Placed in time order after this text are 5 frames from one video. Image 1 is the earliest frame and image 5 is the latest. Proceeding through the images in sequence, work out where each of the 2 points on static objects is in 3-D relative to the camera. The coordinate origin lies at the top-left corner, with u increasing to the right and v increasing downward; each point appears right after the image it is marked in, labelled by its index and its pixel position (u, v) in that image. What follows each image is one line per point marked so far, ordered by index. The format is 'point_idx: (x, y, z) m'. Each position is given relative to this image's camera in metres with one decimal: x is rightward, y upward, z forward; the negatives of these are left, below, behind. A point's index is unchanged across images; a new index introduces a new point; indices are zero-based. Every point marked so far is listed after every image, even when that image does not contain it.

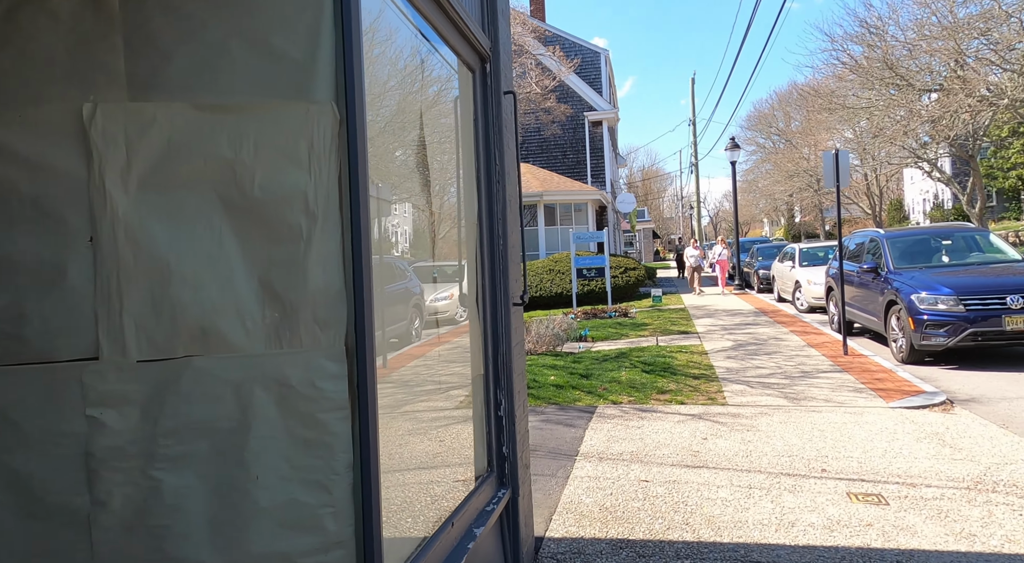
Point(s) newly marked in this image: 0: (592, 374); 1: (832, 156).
0: (+1.0, -1.2, +10.2) m
1: (+4.4, +1.7, +10.6) m
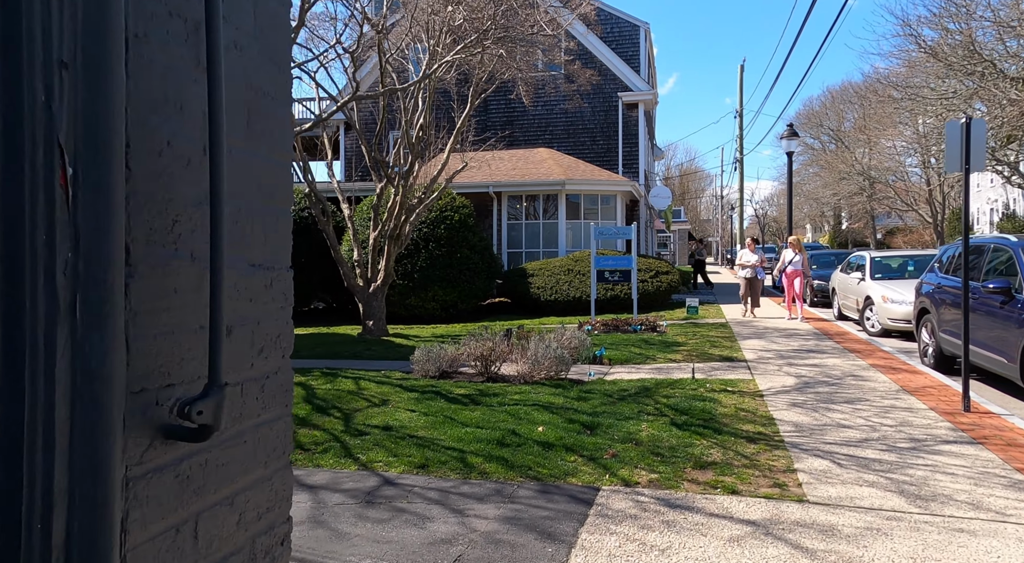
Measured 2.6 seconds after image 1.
0: (+0.8, -1.3, +7.2) m
1: (+4.3, +1.5, +7.5) m
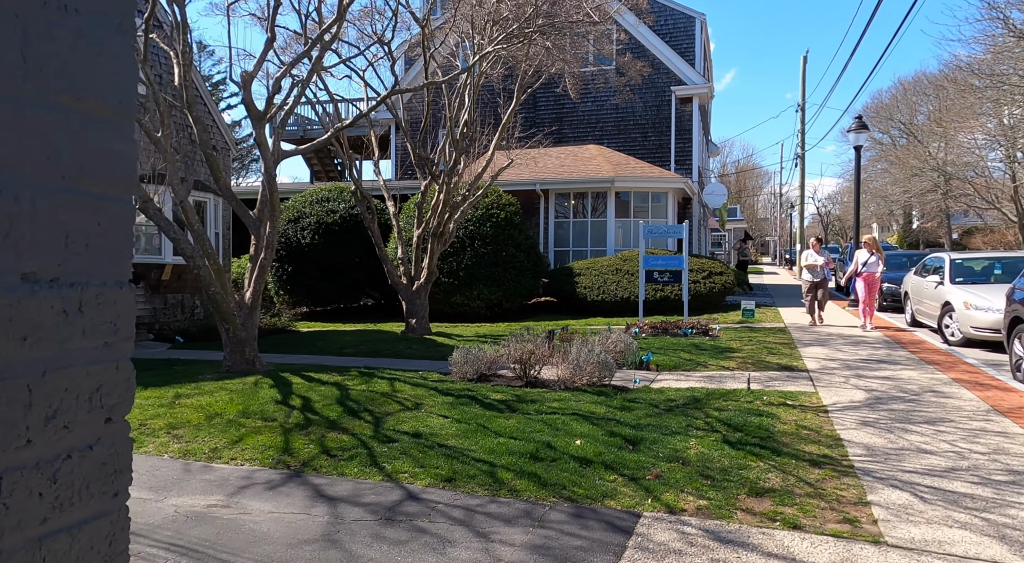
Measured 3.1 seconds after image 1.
0: (+1.1, -1.3, +6.5) m
1: (+4.6, +1.4, +6.6) m
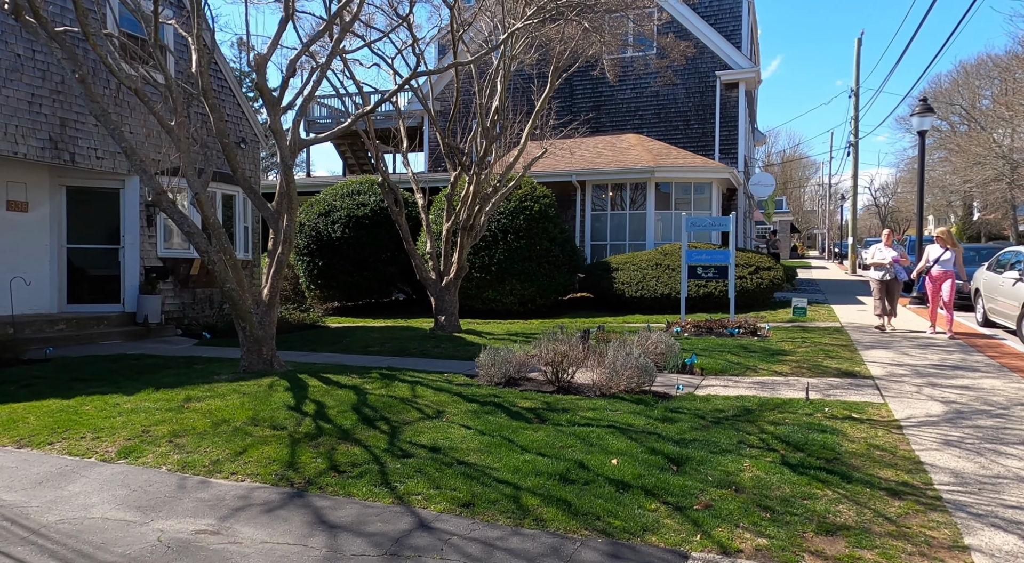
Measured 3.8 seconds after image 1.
0: (+1.3, -1.3, +5.7) m
1: (+4.8, +1.5, +5.6) m
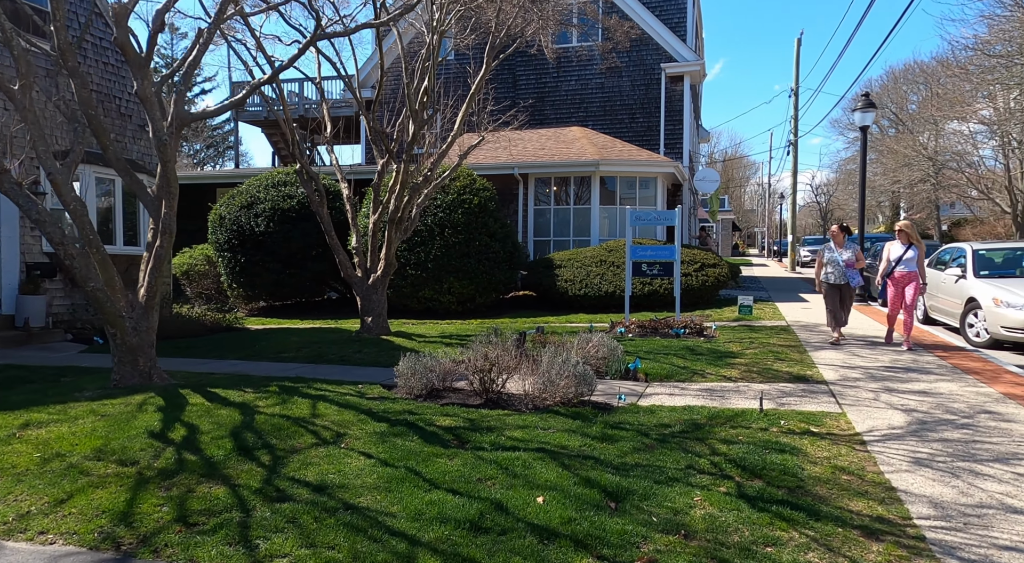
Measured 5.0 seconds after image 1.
0: (+0.7, -1.3, +4.8) m
1: (+4.3, +1.4, +4.9) m
